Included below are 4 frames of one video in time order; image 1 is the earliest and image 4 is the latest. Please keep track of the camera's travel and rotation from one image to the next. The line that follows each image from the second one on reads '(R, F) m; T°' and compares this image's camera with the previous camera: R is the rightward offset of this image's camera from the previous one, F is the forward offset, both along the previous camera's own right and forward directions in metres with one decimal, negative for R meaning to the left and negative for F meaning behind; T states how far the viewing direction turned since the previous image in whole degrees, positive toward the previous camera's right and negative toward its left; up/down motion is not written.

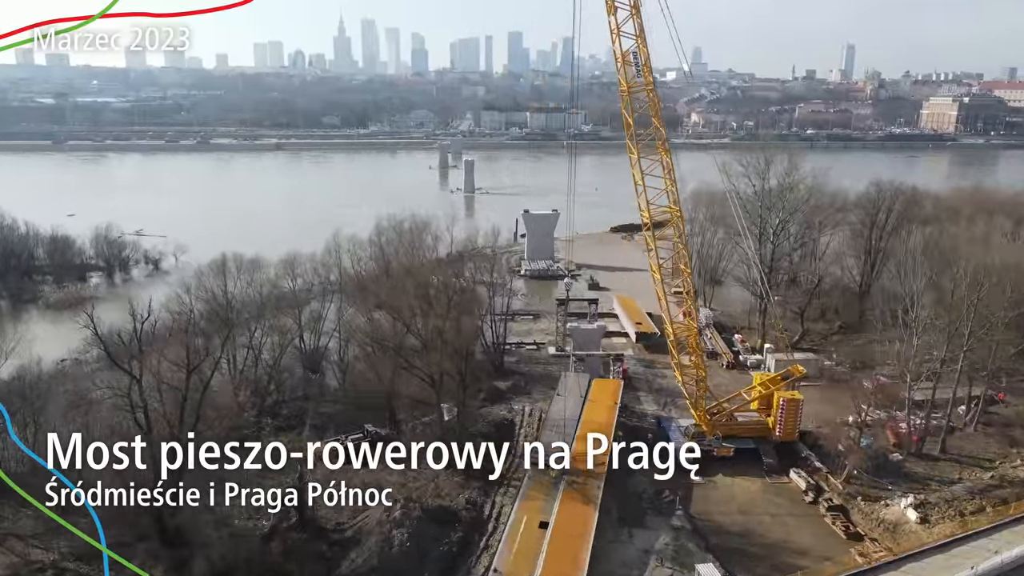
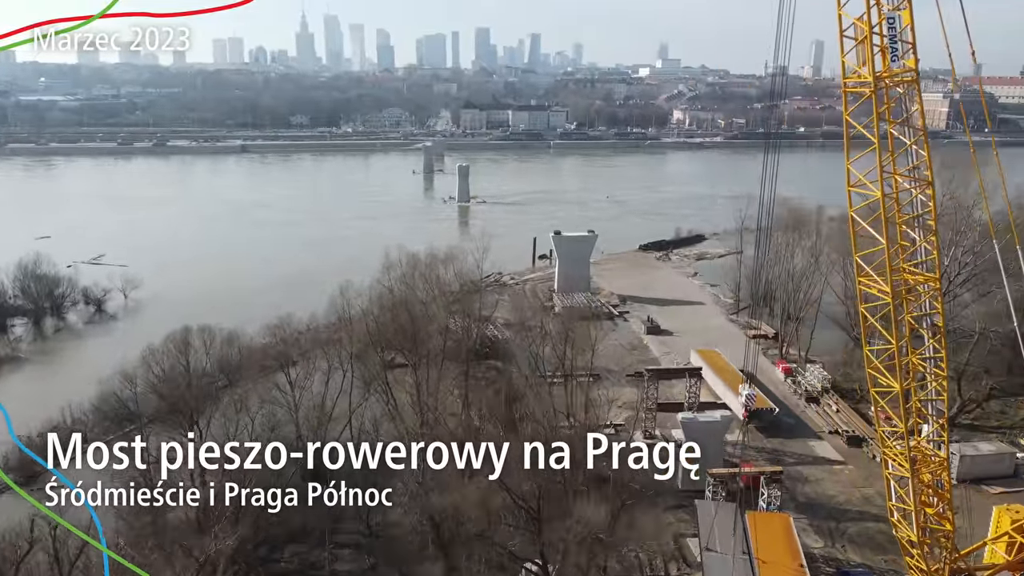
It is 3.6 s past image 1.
(-0.5, +1.3) m; +2°
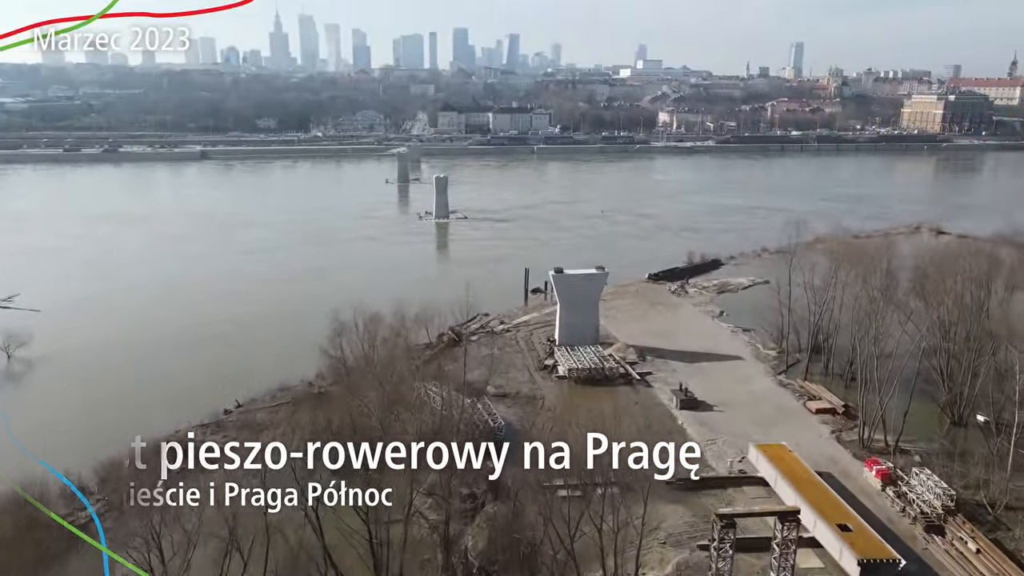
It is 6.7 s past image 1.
(-0.1, +1.2) m; +2°
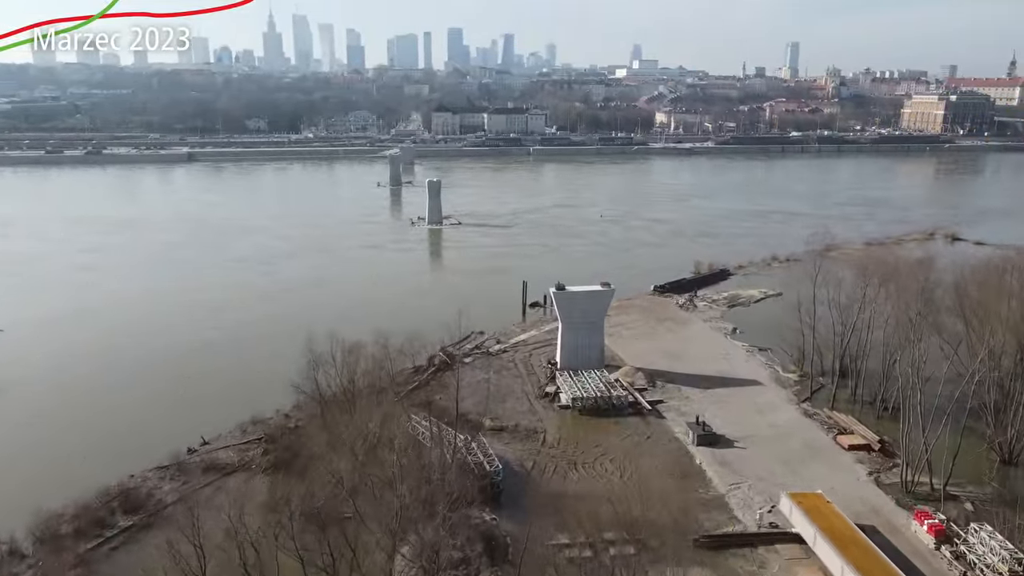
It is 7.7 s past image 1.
(0.0, +0.4) m; 0°
